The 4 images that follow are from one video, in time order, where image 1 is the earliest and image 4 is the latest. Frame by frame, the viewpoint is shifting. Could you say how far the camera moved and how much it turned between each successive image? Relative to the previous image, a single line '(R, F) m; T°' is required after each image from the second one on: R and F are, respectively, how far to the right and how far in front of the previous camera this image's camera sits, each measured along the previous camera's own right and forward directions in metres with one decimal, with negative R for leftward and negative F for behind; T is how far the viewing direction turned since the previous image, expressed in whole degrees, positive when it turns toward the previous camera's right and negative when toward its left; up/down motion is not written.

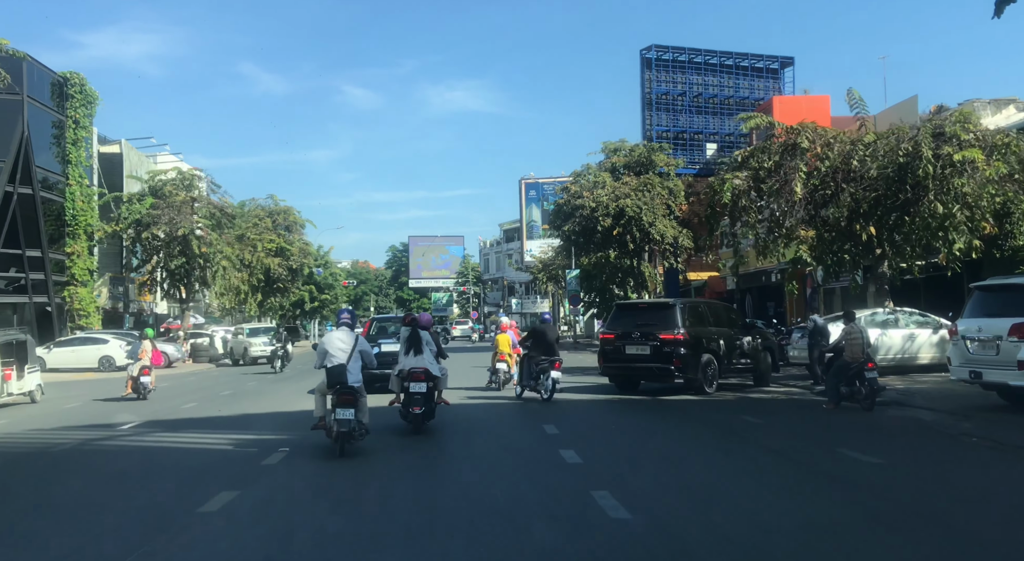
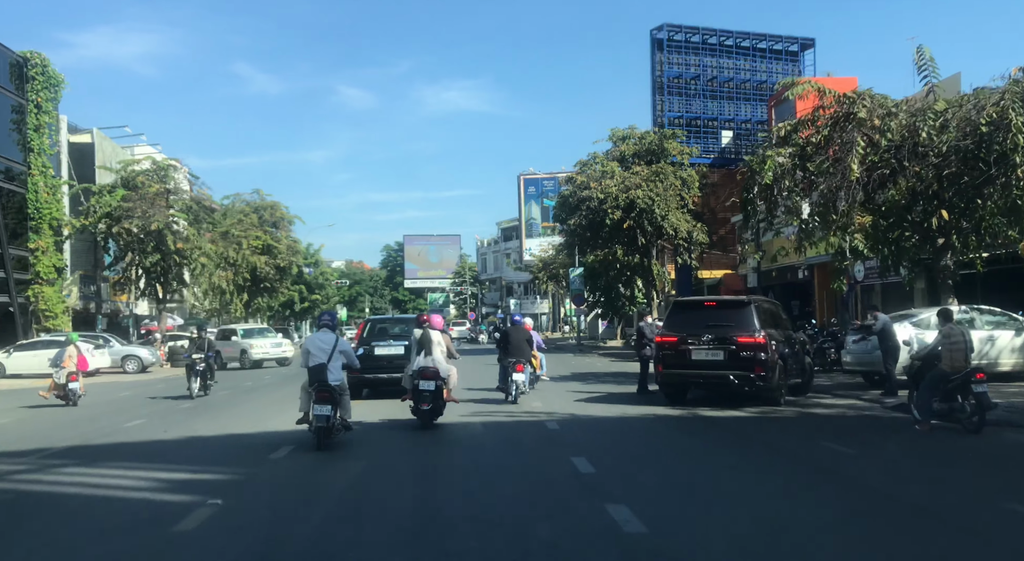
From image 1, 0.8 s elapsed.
(-0.2, +2.6) m; 0°
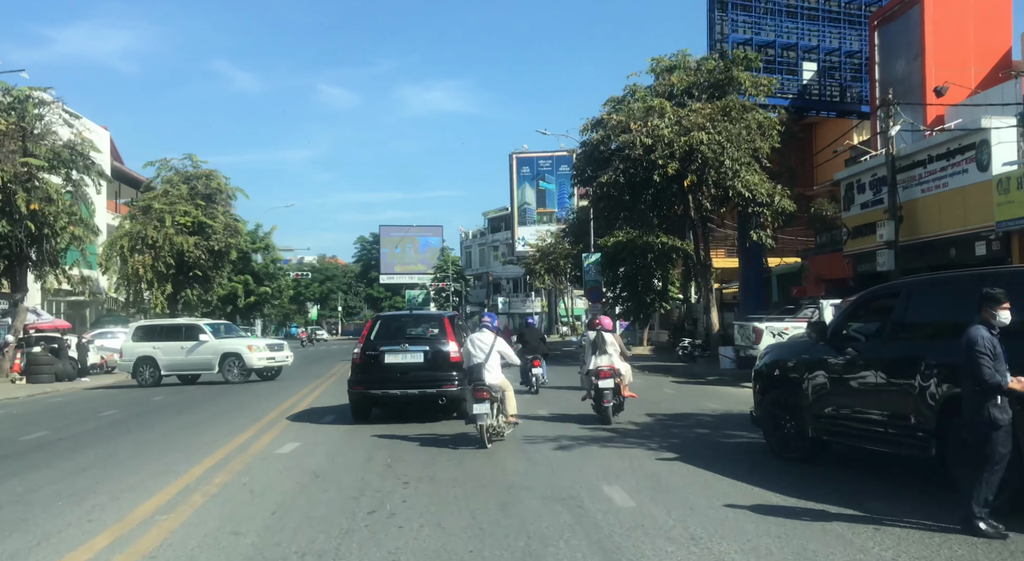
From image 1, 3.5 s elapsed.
(-0.7, +10.0) m; +1°
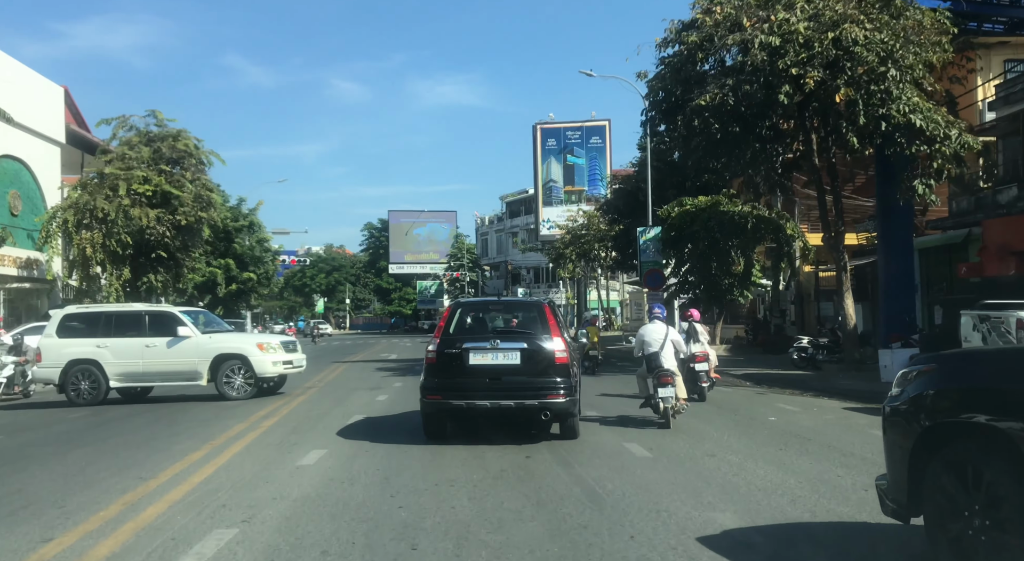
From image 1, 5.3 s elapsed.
(-0.9, +7.3) m; -1°
